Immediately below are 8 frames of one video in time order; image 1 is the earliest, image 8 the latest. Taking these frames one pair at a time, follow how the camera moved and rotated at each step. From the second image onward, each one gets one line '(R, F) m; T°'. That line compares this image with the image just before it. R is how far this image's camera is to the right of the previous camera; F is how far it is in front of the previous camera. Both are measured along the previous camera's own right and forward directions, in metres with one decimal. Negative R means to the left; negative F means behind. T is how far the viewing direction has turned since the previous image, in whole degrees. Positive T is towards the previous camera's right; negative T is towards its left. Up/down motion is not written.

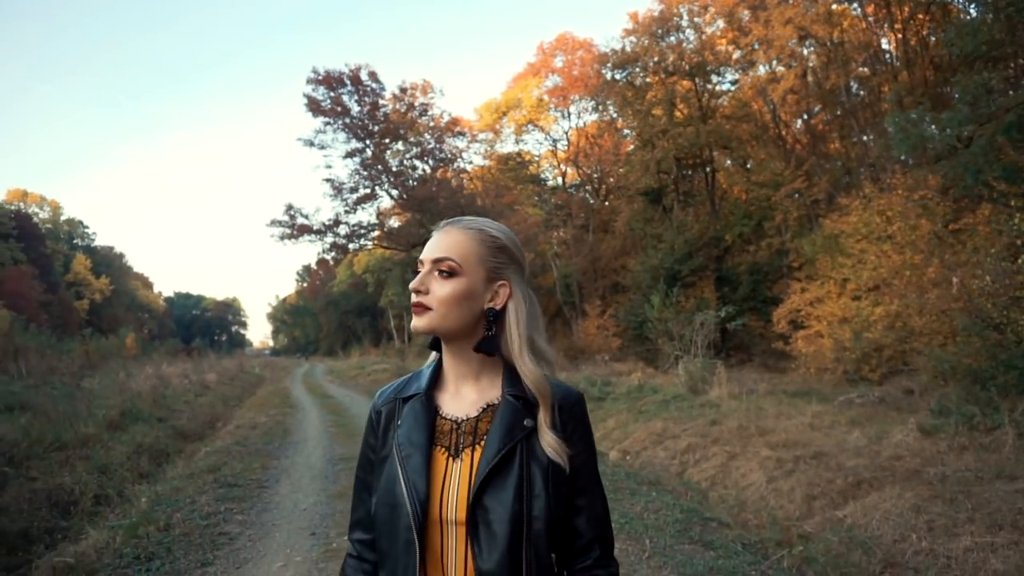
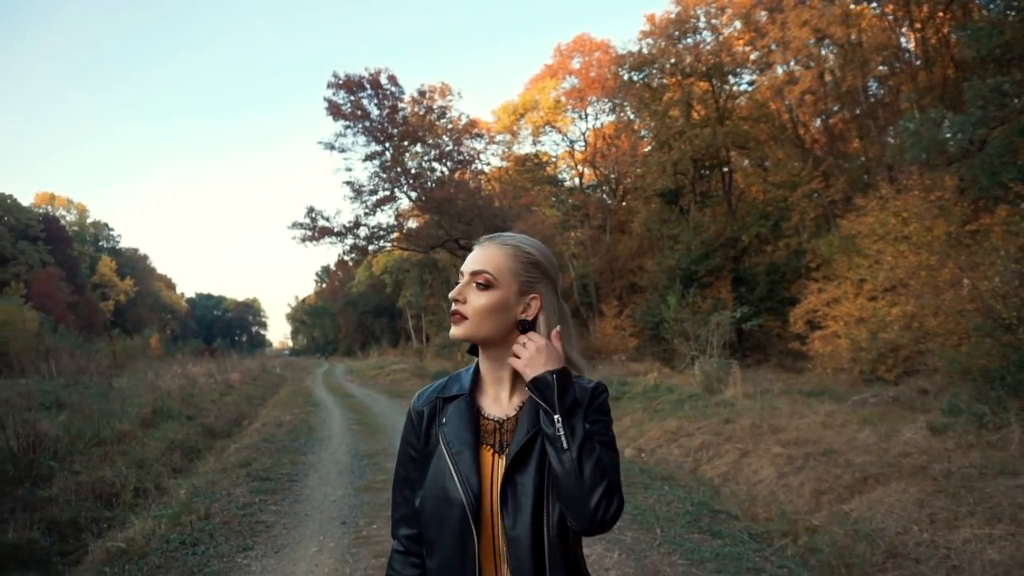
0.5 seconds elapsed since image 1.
(0.0, -0.3) m; -1°
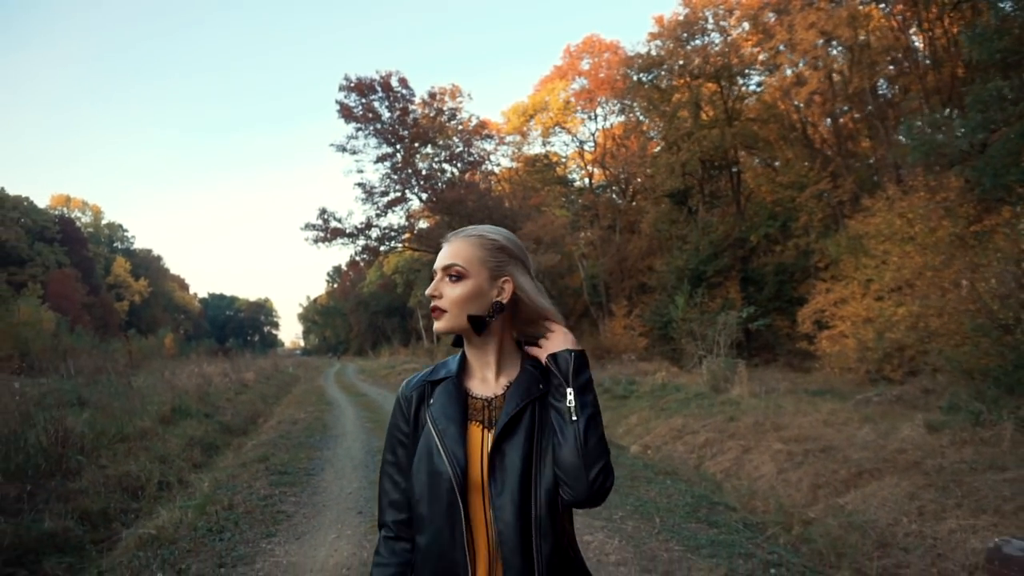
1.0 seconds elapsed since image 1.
(0.0, -0.3) m; -1°
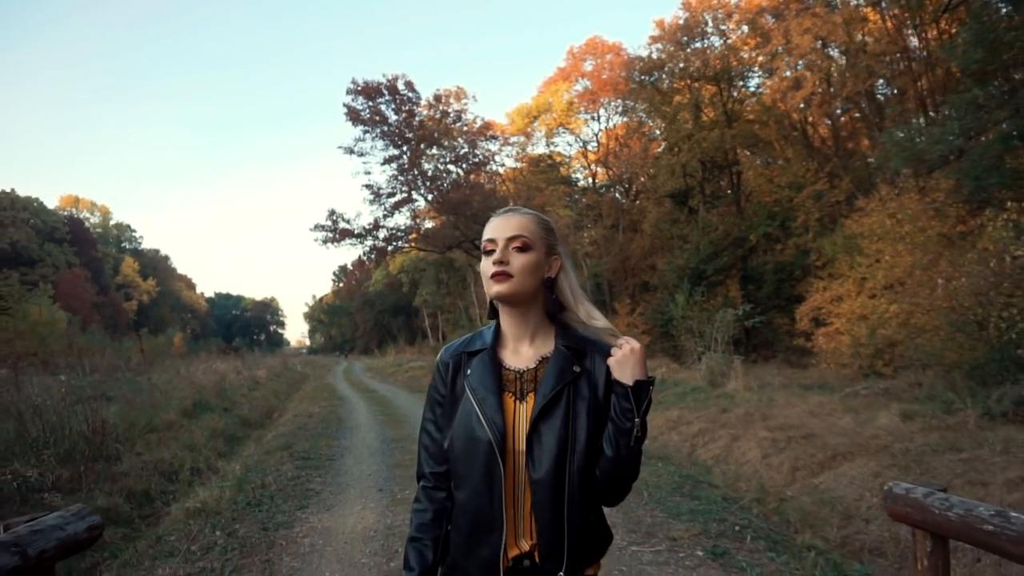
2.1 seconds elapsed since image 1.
(0.0, -0.8) m; 0°
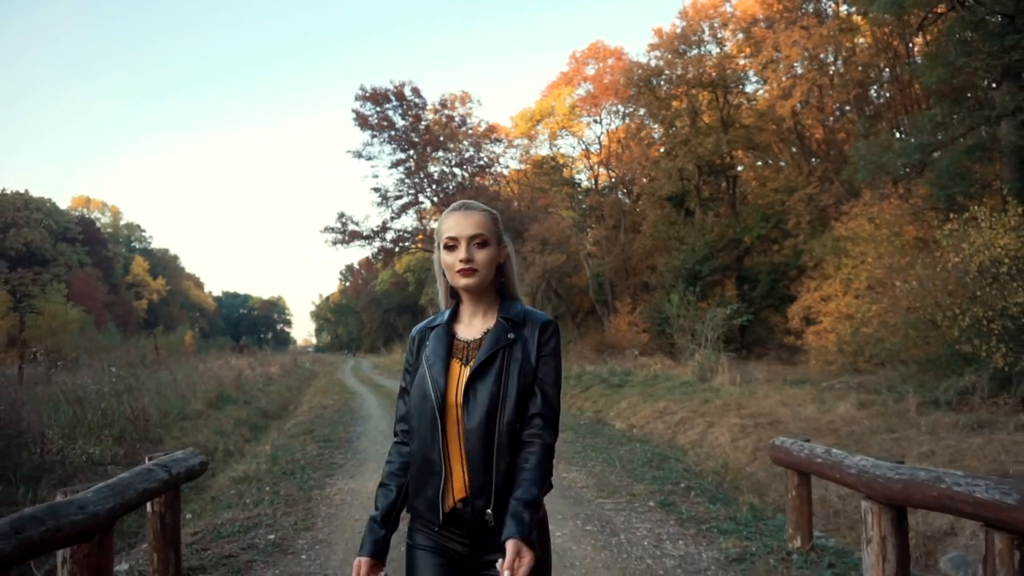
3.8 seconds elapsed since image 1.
(+0.1, -1.2) m; 0°
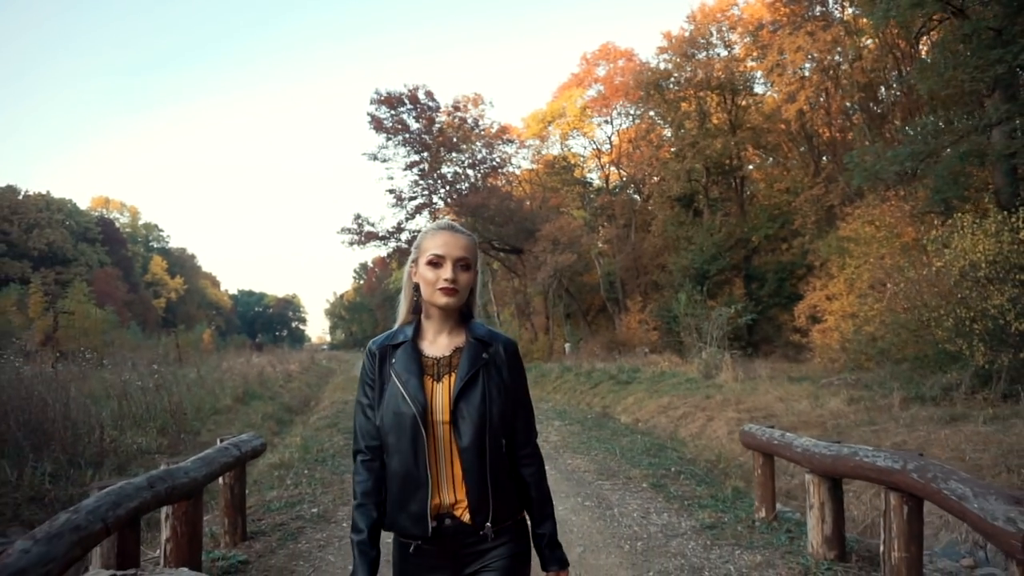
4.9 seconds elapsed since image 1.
(0.0, -0.8) m; -1°
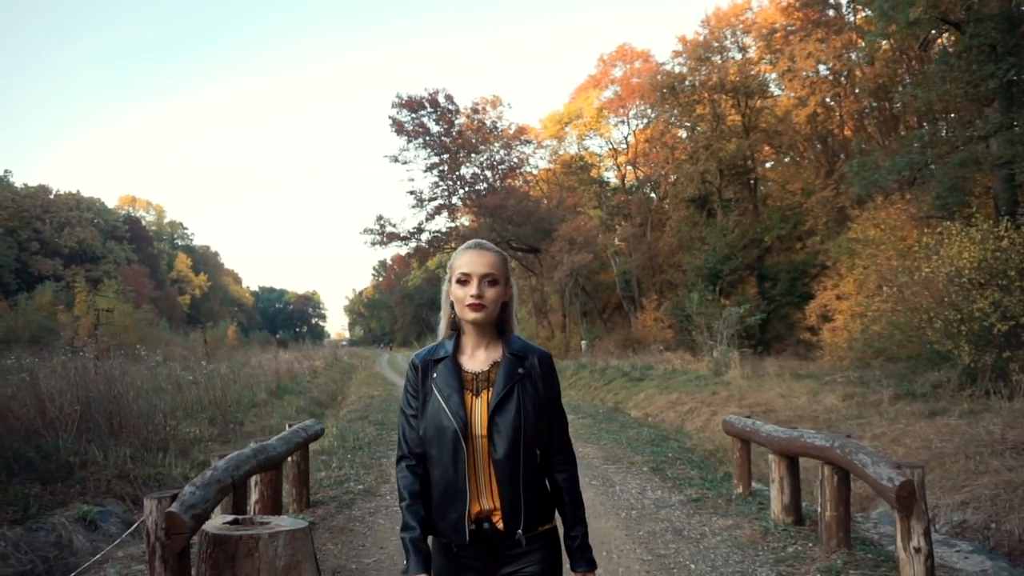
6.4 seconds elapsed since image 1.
(0.0, -1.0) m; -1°
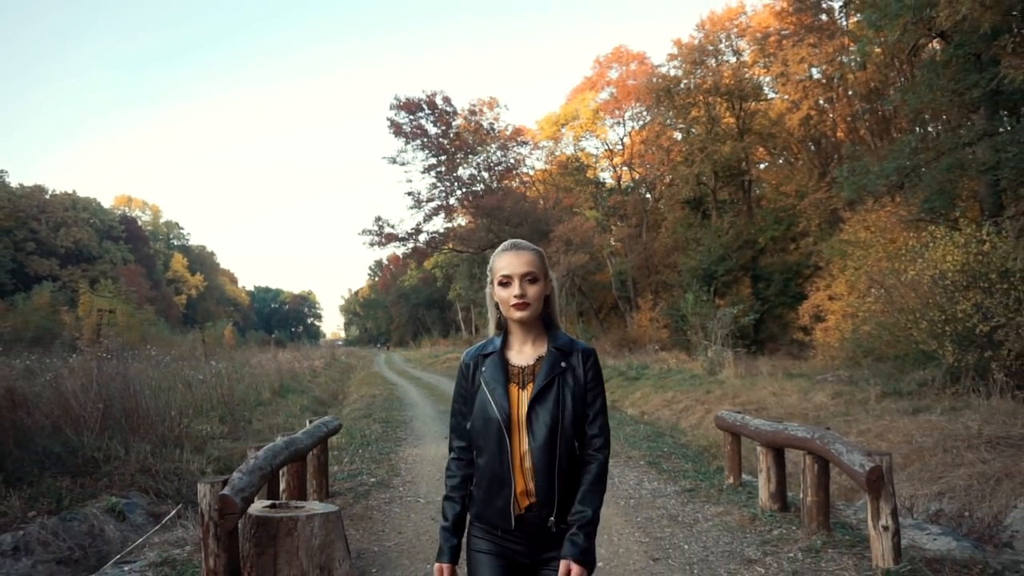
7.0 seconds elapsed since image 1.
(-0.1, -0.4) m; 0°
